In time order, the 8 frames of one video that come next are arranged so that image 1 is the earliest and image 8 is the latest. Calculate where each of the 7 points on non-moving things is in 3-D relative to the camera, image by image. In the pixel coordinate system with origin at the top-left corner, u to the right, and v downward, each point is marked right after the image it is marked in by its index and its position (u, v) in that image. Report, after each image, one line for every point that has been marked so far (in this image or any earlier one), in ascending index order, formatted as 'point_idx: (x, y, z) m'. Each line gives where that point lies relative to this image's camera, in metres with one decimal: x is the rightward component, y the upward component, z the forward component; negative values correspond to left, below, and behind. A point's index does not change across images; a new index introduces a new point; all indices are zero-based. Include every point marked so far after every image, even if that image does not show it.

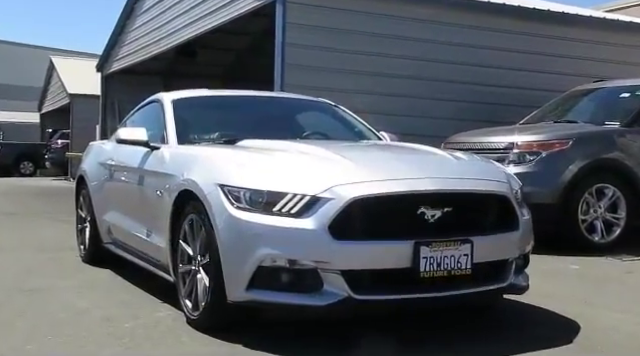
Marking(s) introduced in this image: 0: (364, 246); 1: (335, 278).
0: (+0.2, -0.3, +3.8) m
1: (+0.1, -0.5, +3.8) m
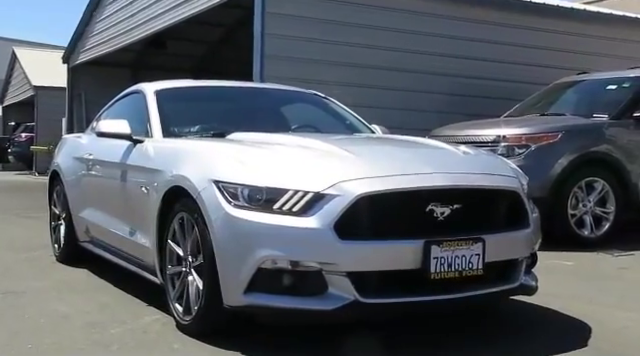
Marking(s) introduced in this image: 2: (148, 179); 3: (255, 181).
0: (+0.2, -0.3, +3.6) m
1: (+0.1, -0.5, +3.6) m
2: (-1.0, 0.0, +4.7) m
3: (-0.3, 0.0, +3.7) m
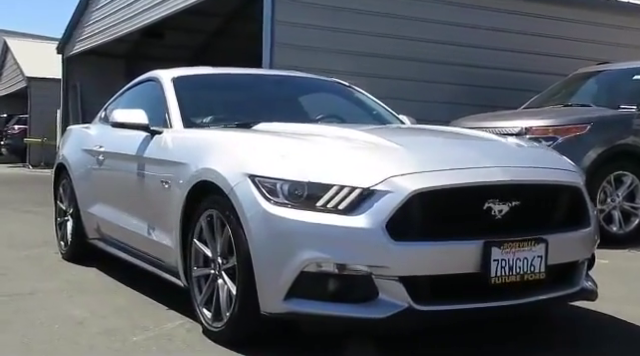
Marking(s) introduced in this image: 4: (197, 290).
0: (+0.5, -0.3, +3.3) m
1: (+0.3, -0.5, +3.3) m
2: (-0.8, 0.0, +4.3) m
3: (-0.1, 0.0, +3.4) m
4: (-0.6, -0.6, +4.0) m
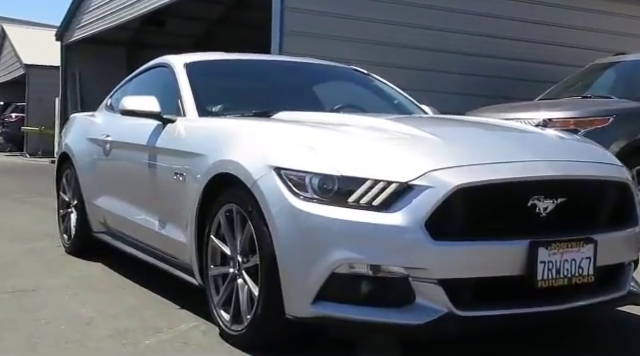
0: (+0.6, -0.3, +3.0) m
1: (+0.4, -0.4, +3.0) m
2: (-0.7, +0.1, +4.0) m
3: (0.0, 0.0, +3.1) m
4: (-0.5, -0.5, +3.8) m
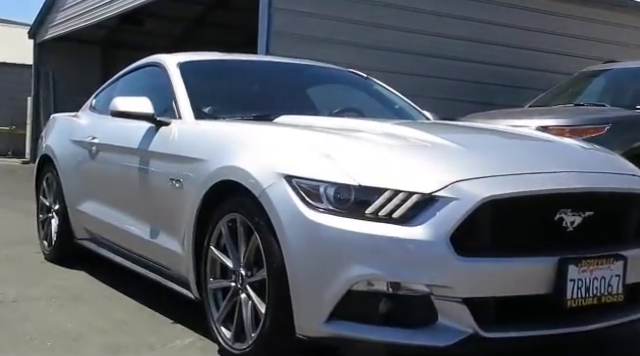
0: (+0.6, -0.3, +2.8) m
1: (+0.5, -0.5, +2.8) m
2: (-0.7, 0.0, +3.8) m
3: (+0.1, 0.0, +2.9) m
4: (-0.5, -0.6, +3.5) m
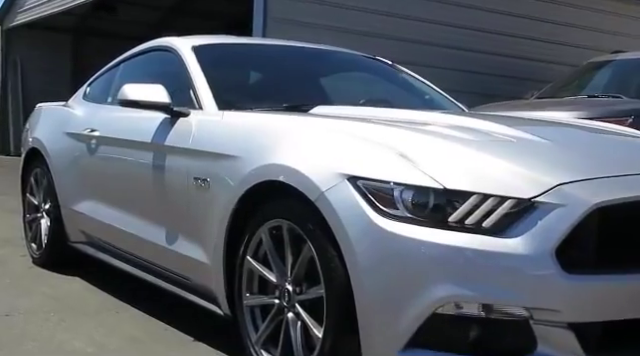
0: (+0.9, -0.3, +2.4) m
1: (+0.7, -0.5, +2.4) m
2: (-0.5, 0.0, +3.3) m
3: (+0.3, 0.0, +2.5) m
4: (-0.3, -0.6, +3.0) m
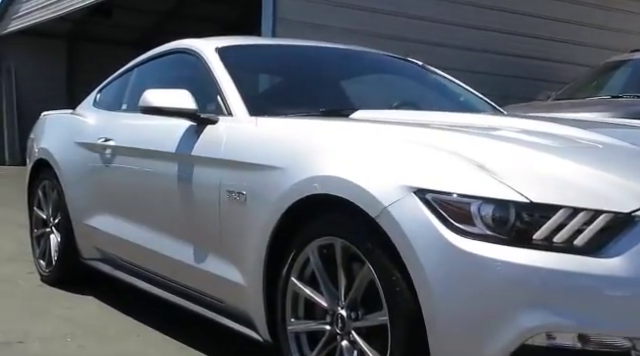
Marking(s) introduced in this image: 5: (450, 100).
0: (+1.1, -0.4, +2.1) m
1: (+0.9, -0.5, +2.1) m
2: (-0.3, 0.0, +3.0) m
3: (+0.5, 0.0, +2.2) m
4: (-0.1, -0.6, +2.7) m
5: (+0.7, +0.4, +4.4) m
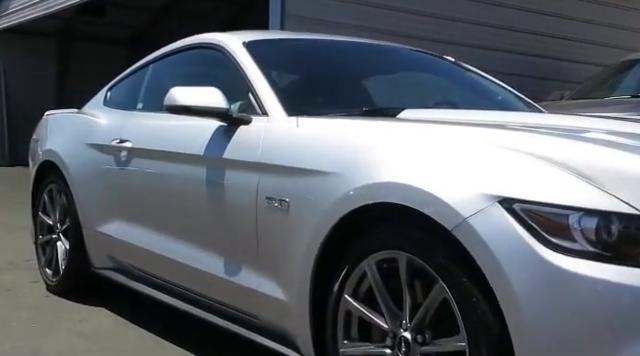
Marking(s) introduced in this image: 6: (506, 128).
0: (+1.3, -0.4, +1.9) m
1: (+1.1, -0.5, +1.8) m
2: (-0.1, 0.0, +2.7) m
3: (+0.7, -0.1, +1.9) m
4: (+0.1, -0.6, +2.5) m
5: (+0.9, +0.4, +4.1) m
6: (+0.6, +0.2, +2.4) m
